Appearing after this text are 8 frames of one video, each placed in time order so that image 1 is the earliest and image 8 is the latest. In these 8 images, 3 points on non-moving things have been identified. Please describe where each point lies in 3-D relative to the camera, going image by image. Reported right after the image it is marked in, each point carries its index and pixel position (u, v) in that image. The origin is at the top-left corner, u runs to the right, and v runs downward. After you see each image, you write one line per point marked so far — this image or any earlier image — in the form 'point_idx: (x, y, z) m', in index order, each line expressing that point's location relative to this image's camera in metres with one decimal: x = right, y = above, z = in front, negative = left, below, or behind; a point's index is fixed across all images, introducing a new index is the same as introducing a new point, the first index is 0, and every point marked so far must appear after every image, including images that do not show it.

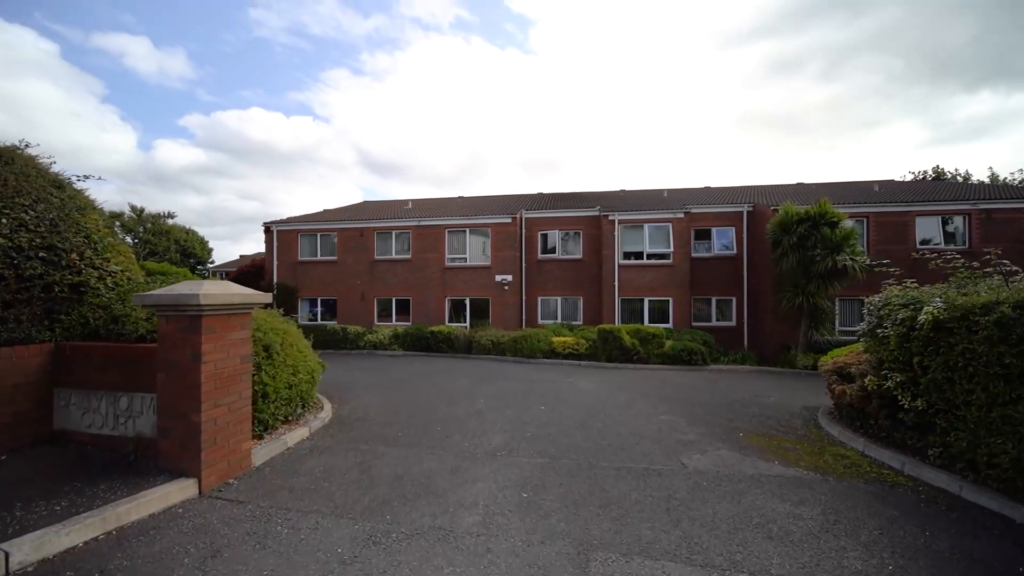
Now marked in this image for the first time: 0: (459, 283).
0: (-2.8, +0.3, +18.9) m
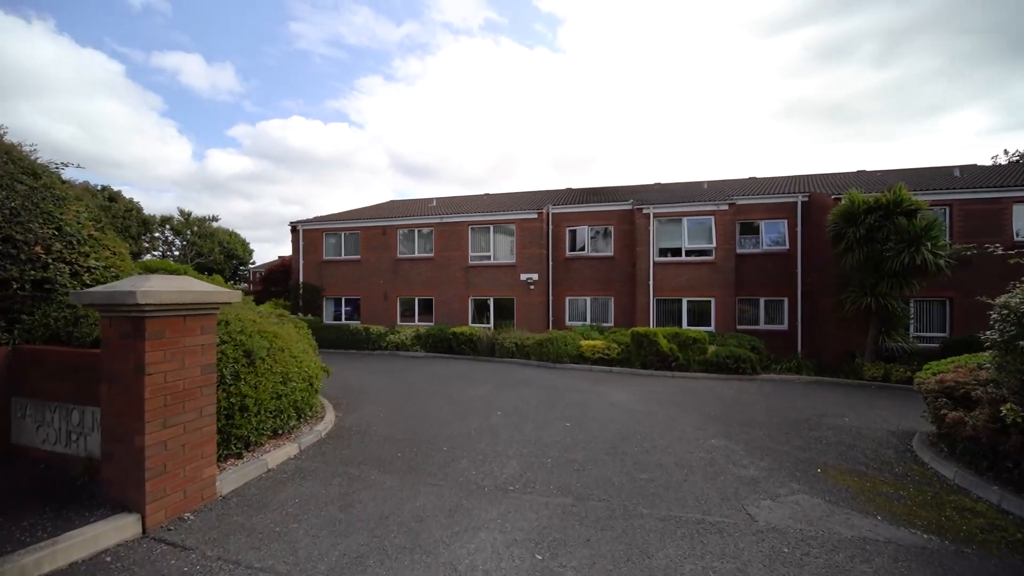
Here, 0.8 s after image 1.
0: (-1.5, +0.3, +18.2) m
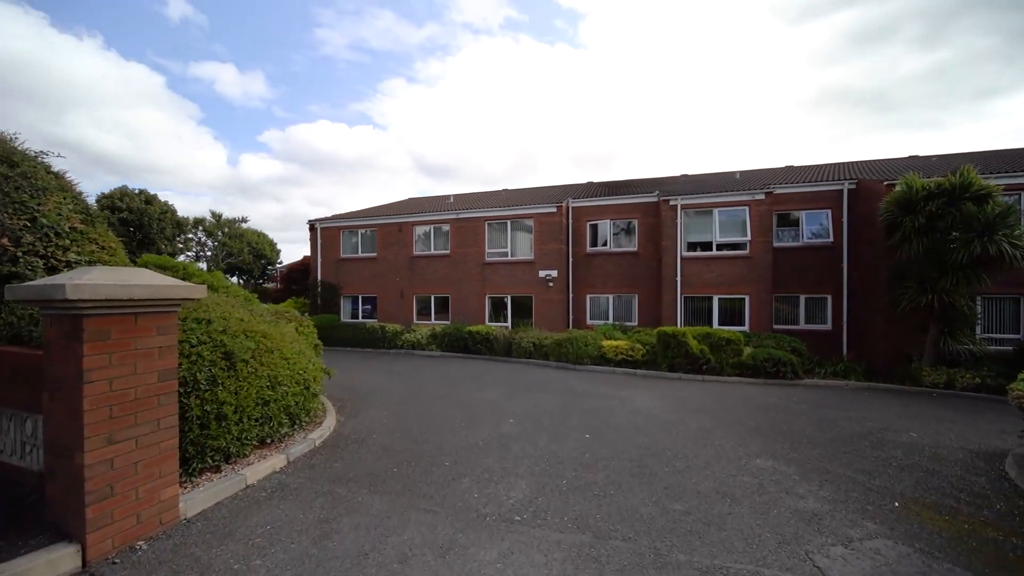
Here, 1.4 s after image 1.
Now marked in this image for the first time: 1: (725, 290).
0: (-0.6, +0.4, +17.6) m
1: (+8.8, -0.1, +15.1) m
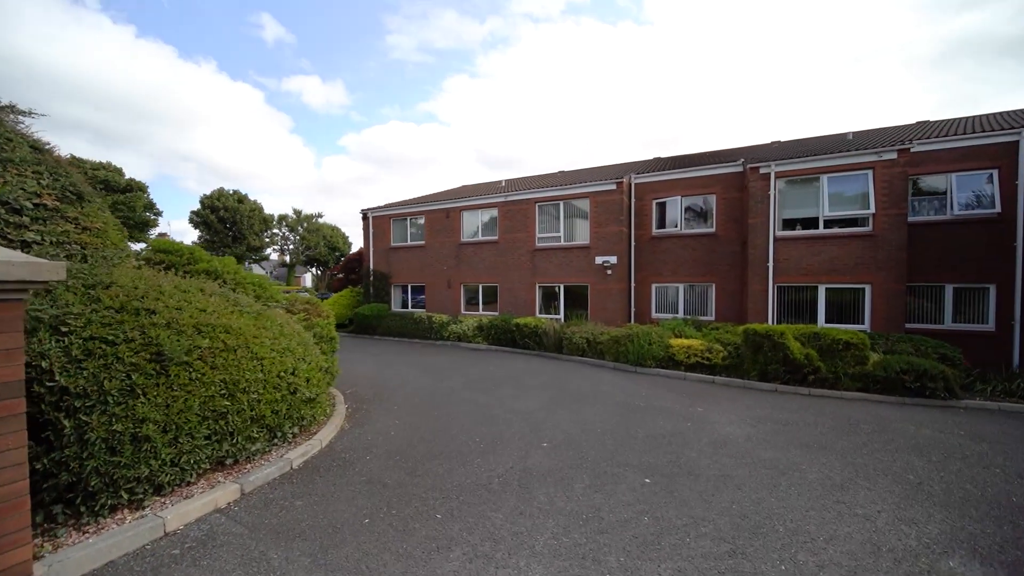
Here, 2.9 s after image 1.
0: (+1.7, +0.9, +15.9) m
1: (+10.6, +0.3, +11.9) m
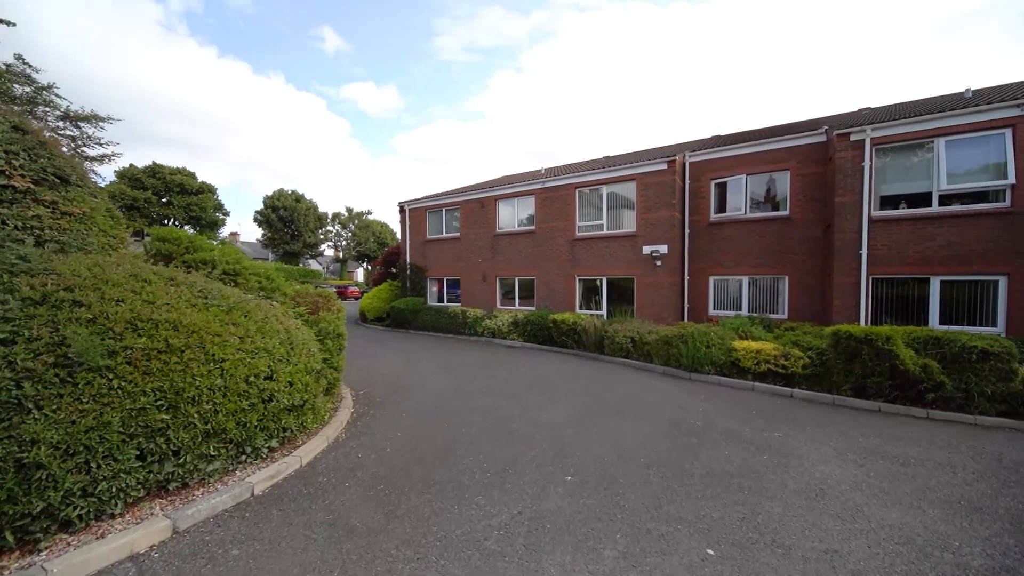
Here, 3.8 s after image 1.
0: (+3.2, +1.2, +14.5) m
1: (+11.5, +0.5, +9.5) m
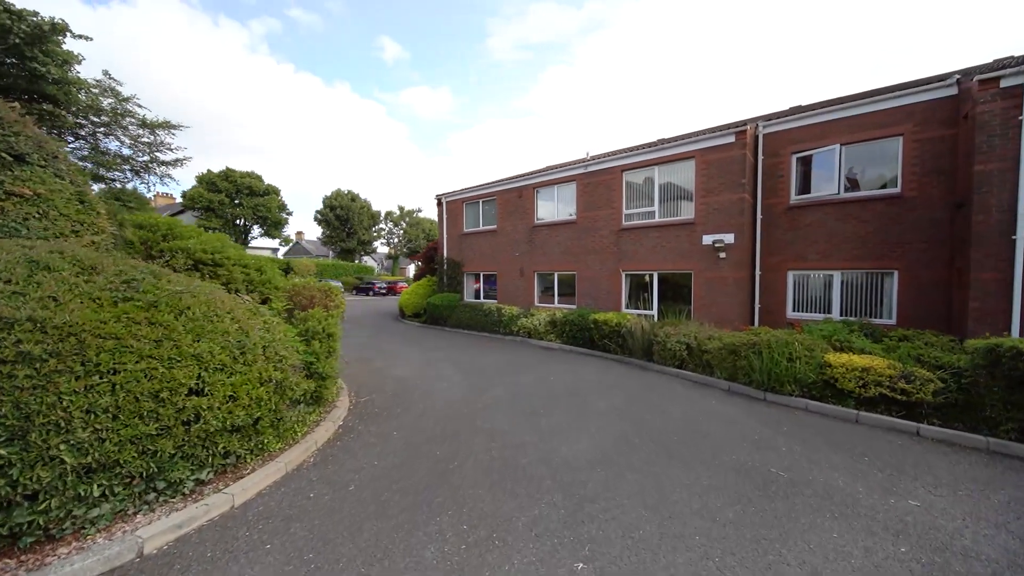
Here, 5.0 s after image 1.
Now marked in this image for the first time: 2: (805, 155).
0: (+4.5, +1.3, +12.7) m
1: (+12.1, +0.5, +6.6) m
2: (+8.5, +3.8, +10.5) m
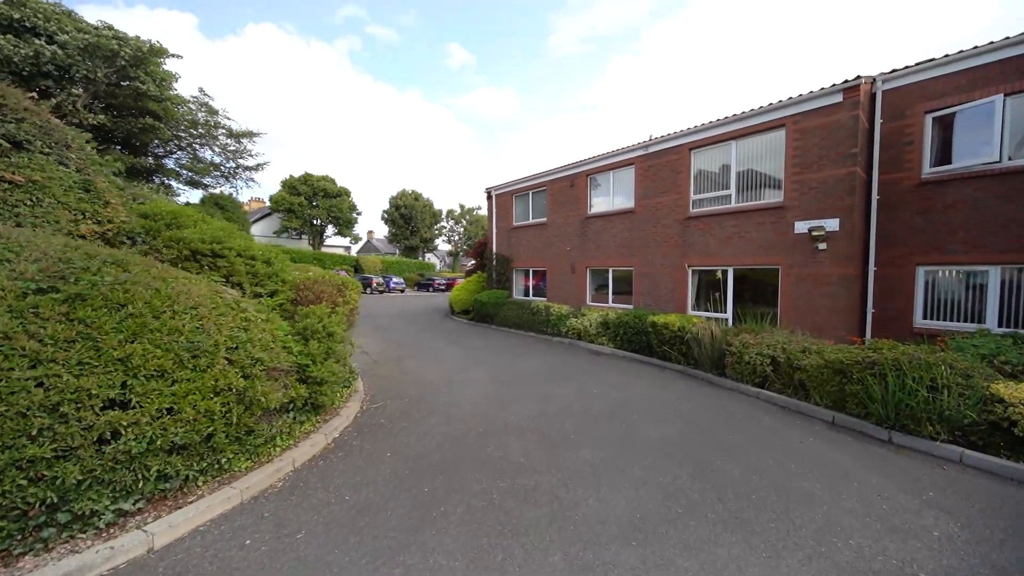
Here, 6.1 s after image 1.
0: (+6.0, +1.4, +10.8) m
1: (+12.4, +0.4, +3.5) m
2: (+9.5, +3.8, +7.9) m
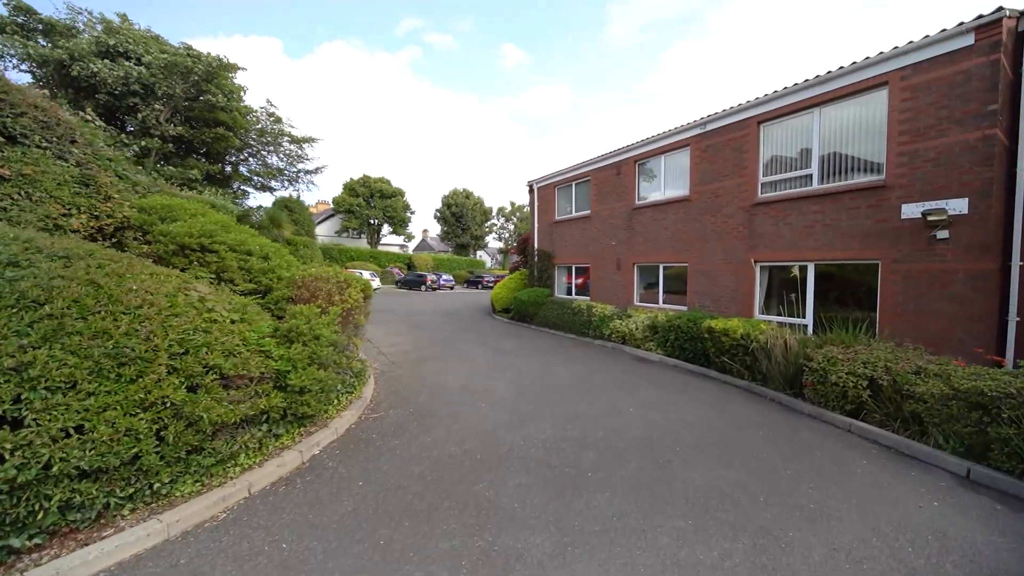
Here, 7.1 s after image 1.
0: (+6.8, +1.4, +9.0) m
1: (+12.1, +0.4, +0.8) m
2: (+9.9, +3.8, +5.6) m
